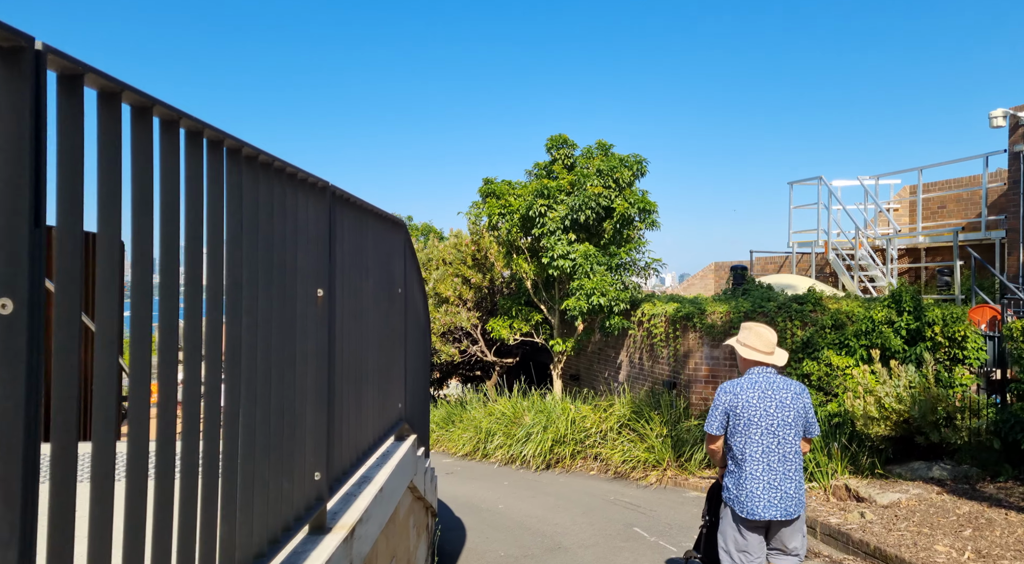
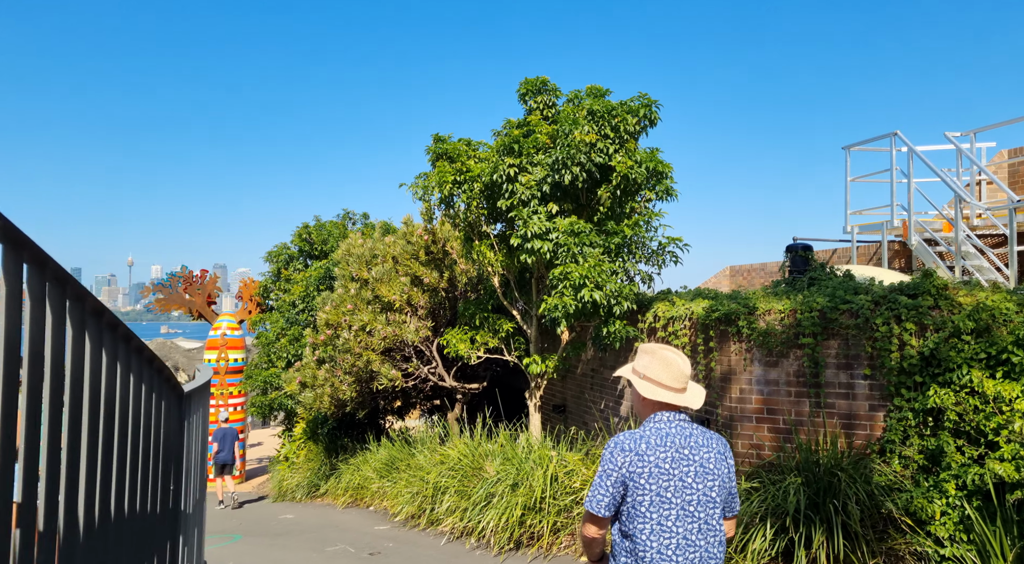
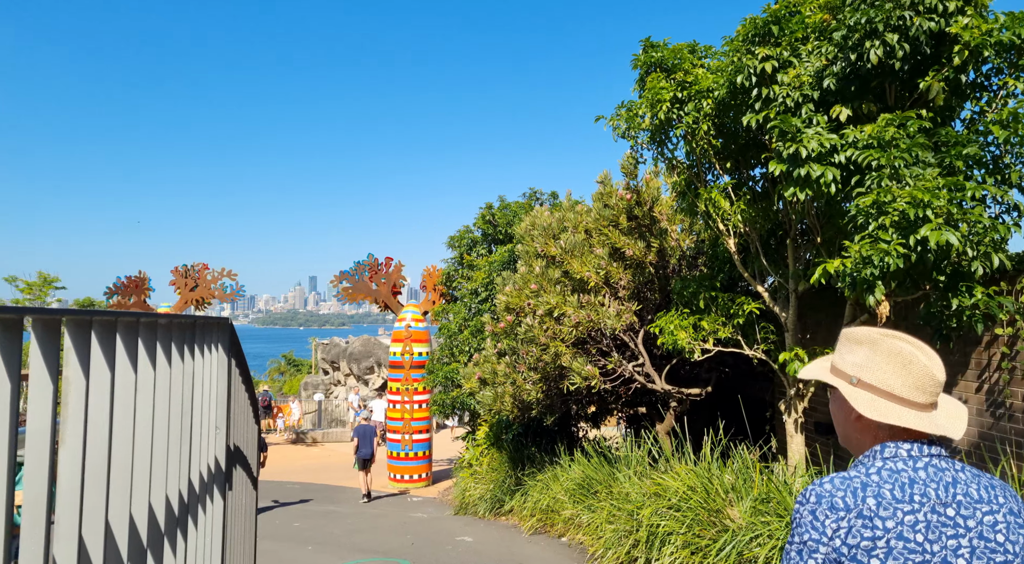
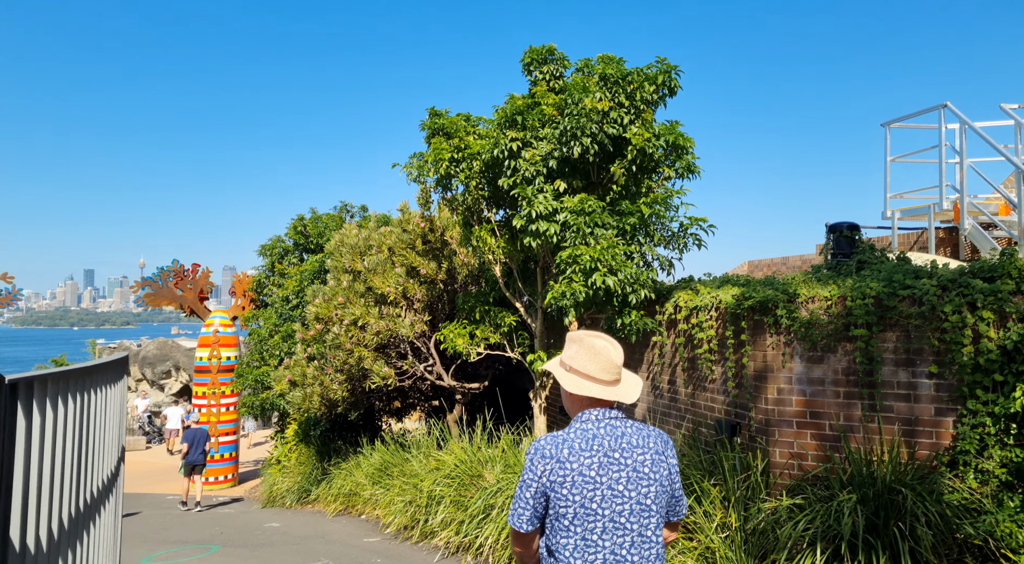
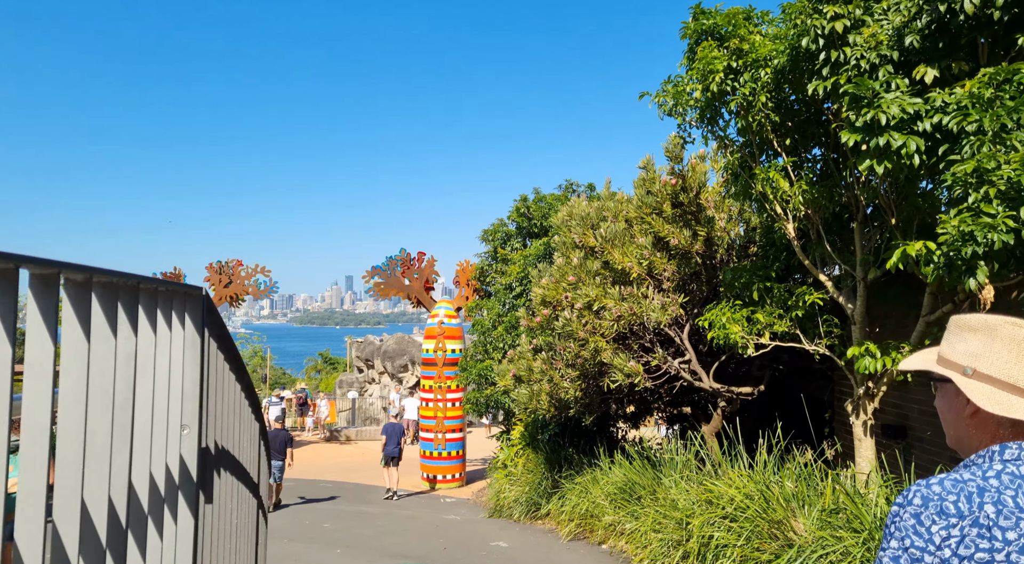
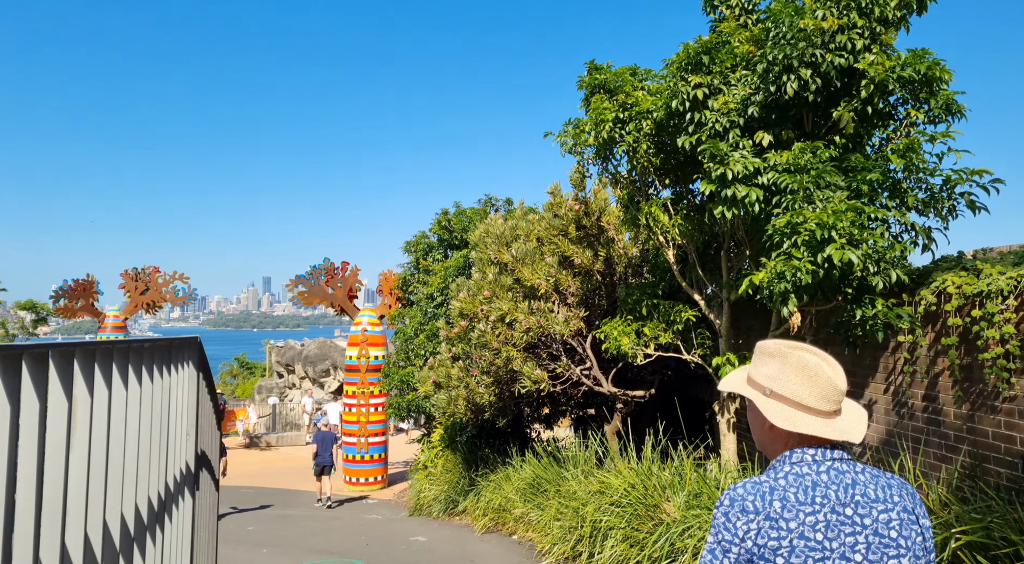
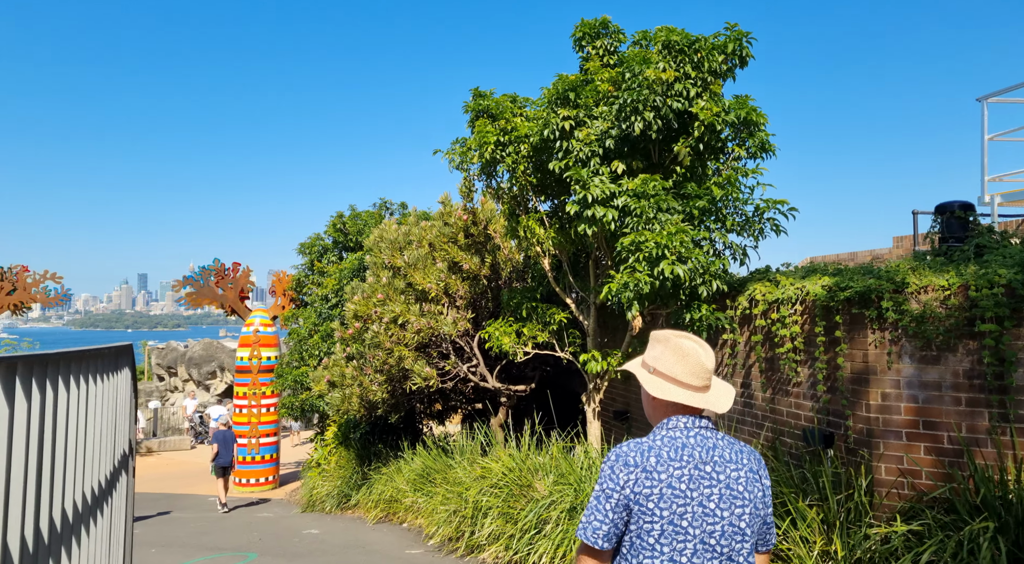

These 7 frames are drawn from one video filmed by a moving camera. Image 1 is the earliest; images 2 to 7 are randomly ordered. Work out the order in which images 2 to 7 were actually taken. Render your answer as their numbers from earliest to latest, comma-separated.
2, 4, 7, 6, 3, 5
